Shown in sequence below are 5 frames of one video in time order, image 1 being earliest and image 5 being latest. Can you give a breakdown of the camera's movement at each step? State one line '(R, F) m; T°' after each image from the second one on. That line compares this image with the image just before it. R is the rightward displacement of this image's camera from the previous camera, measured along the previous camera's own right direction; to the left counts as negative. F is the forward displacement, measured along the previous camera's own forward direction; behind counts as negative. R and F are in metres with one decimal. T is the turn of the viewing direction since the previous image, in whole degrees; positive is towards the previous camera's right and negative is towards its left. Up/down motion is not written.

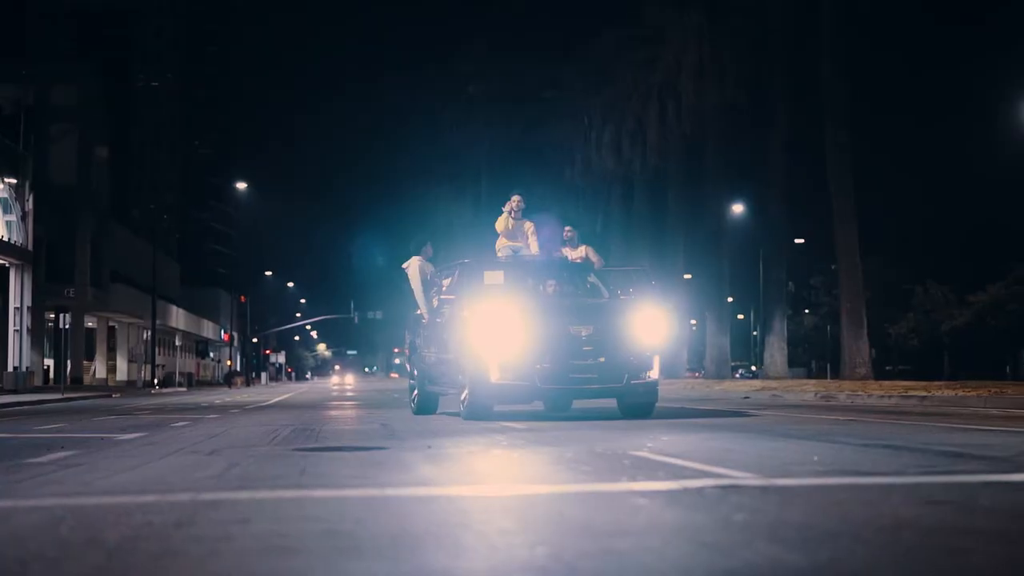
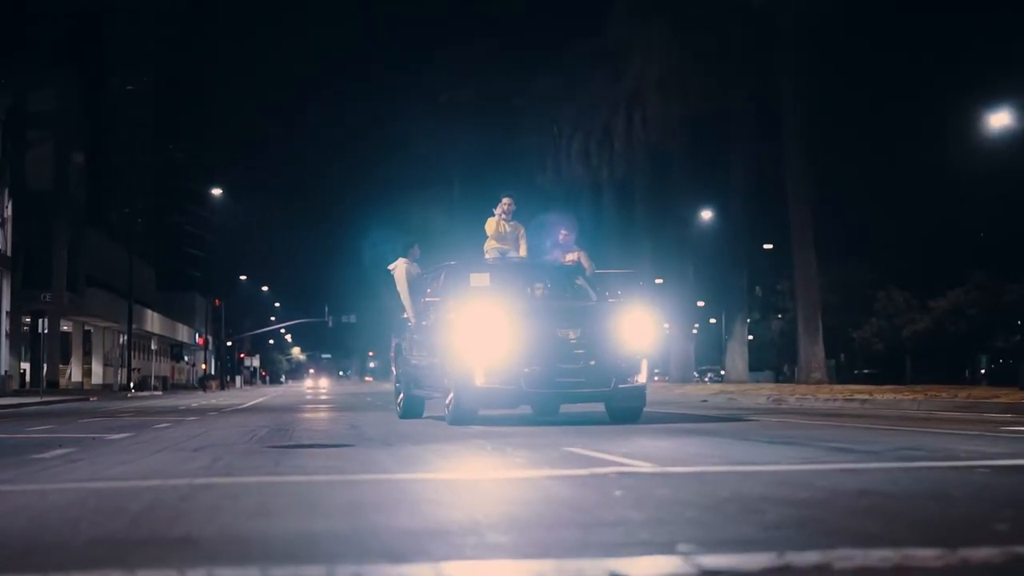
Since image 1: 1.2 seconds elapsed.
(+0.2, -1.4) m; +1°
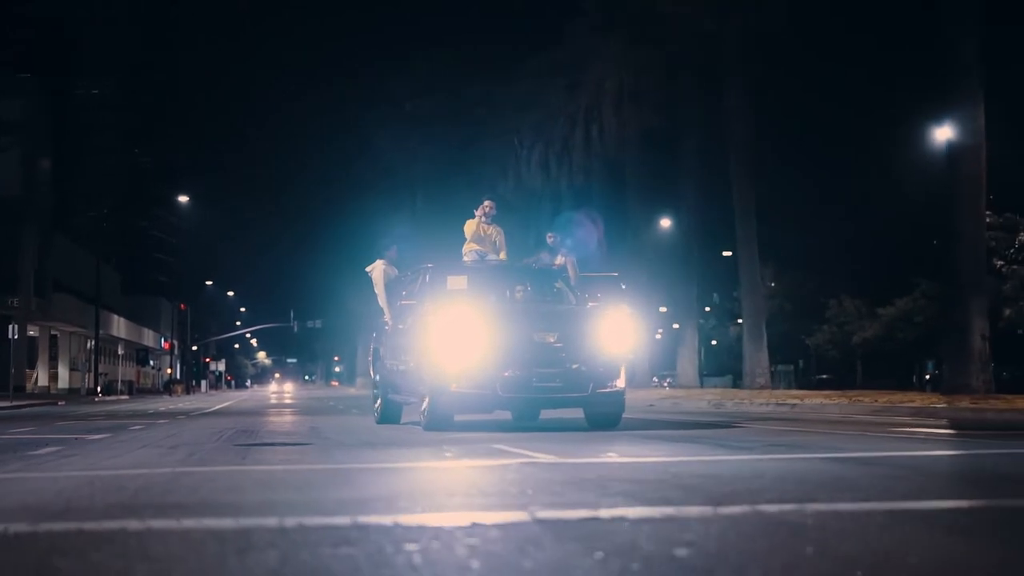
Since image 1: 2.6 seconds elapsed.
(+0.3, -1.7) m; +2°
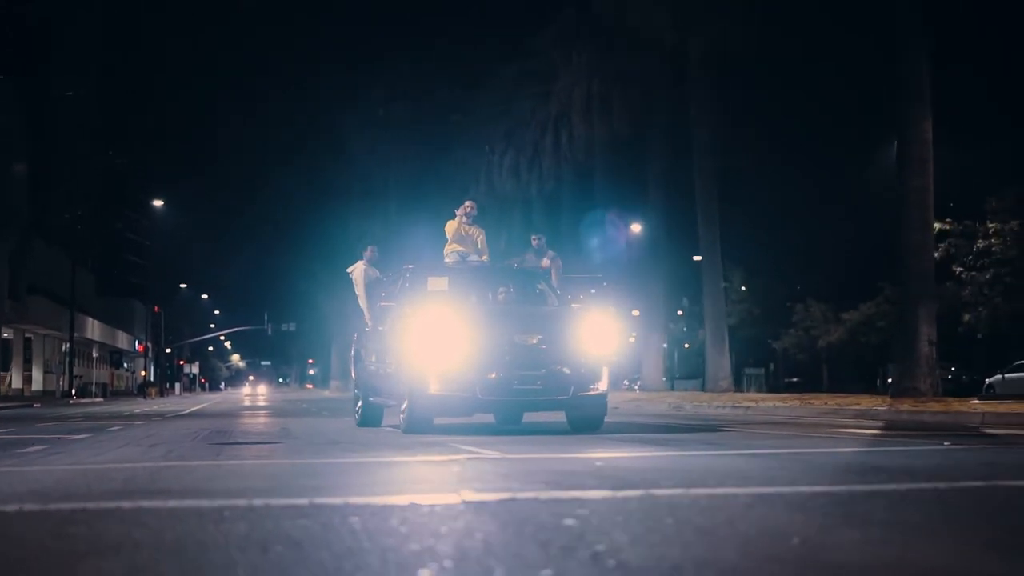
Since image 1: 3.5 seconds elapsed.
(+0.2, -1.1) m; +1°
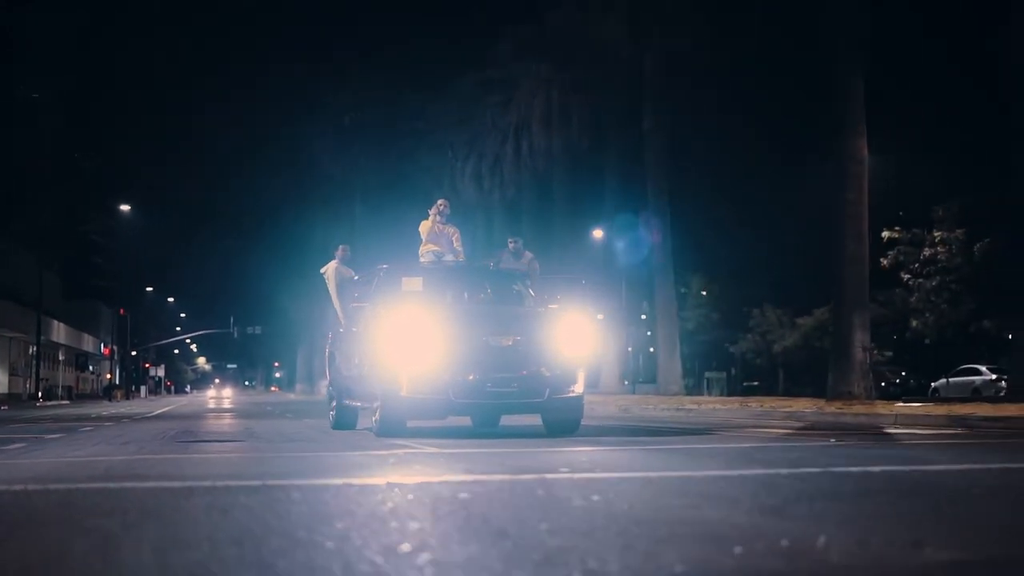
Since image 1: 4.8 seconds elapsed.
(+0.3, -1.5) m; +2°
